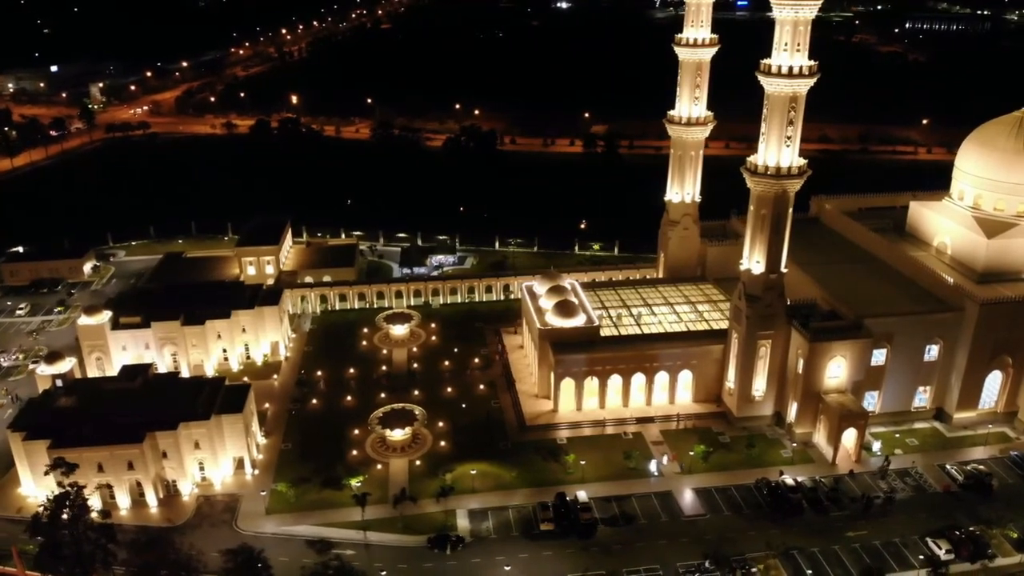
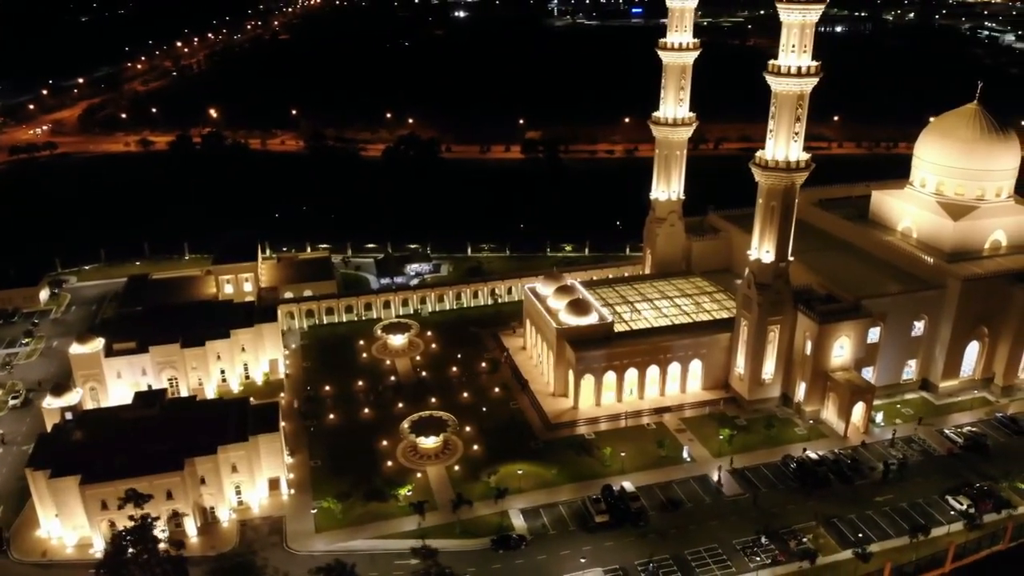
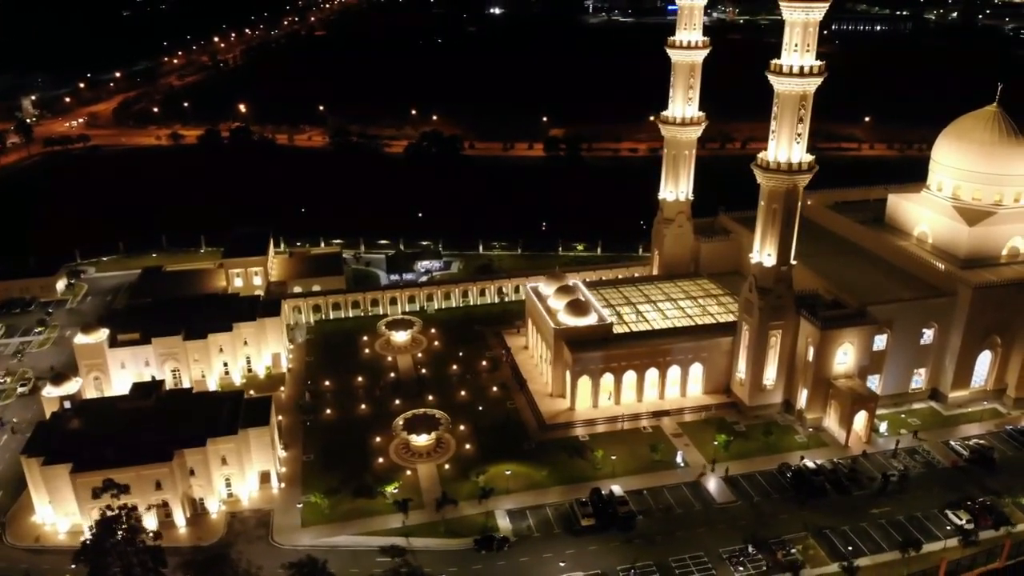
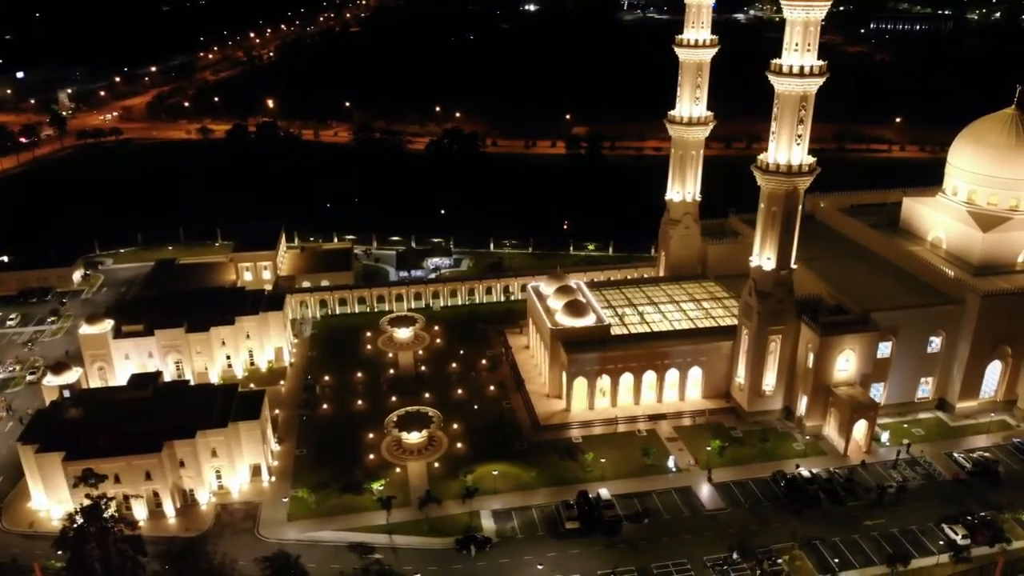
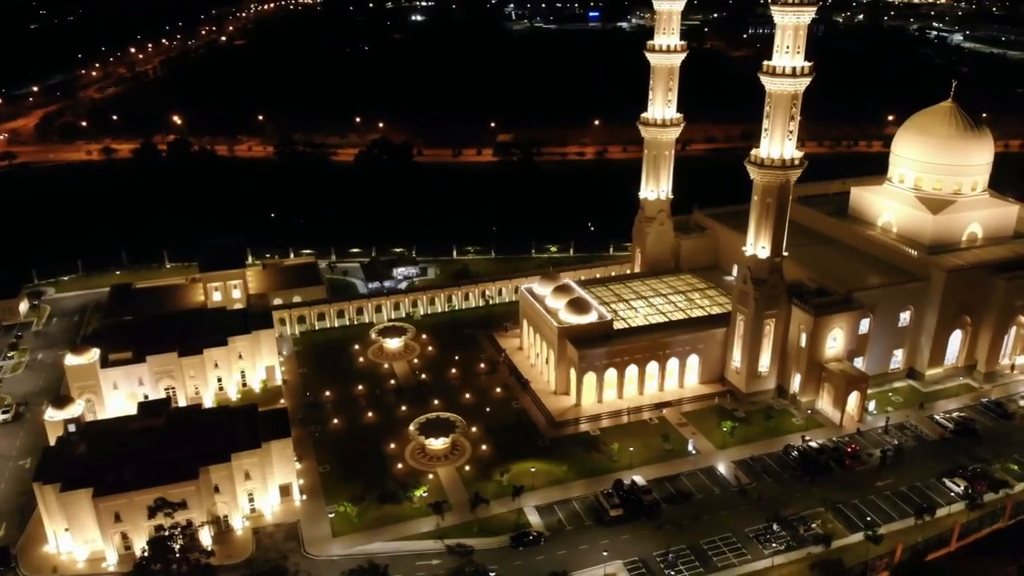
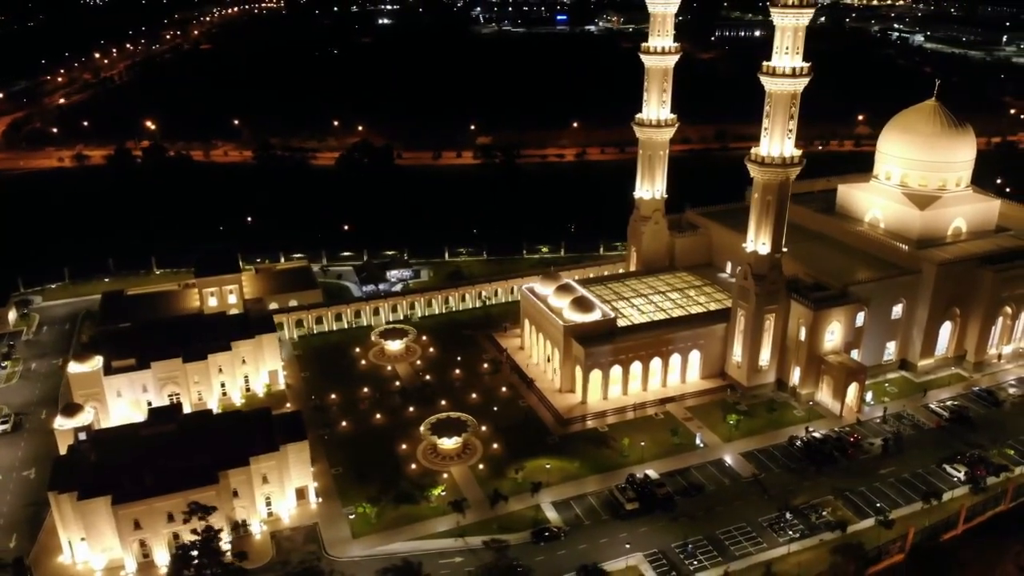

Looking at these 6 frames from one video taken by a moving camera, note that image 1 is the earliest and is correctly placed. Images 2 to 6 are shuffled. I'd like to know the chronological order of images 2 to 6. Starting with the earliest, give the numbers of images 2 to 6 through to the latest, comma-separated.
4, 3, 2, 5, 6
